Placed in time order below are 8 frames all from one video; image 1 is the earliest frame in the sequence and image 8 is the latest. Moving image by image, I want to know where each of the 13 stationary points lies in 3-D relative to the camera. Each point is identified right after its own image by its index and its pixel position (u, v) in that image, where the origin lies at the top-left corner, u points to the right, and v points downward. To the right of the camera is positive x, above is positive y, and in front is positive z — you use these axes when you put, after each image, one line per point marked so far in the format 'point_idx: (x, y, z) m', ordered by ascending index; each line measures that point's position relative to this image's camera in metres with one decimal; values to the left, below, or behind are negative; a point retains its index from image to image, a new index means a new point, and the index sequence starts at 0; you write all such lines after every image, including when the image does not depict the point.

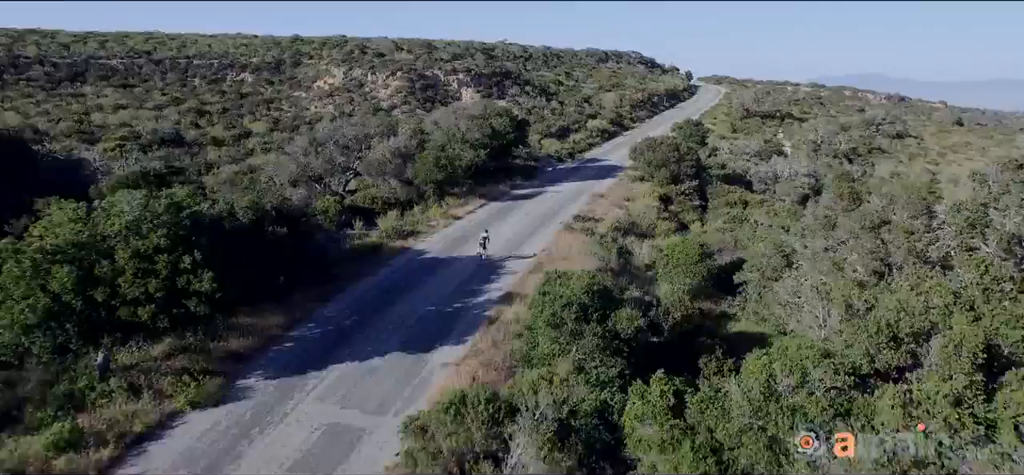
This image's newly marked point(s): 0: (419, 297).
0: (-2.7, -1.7, +18.3) m
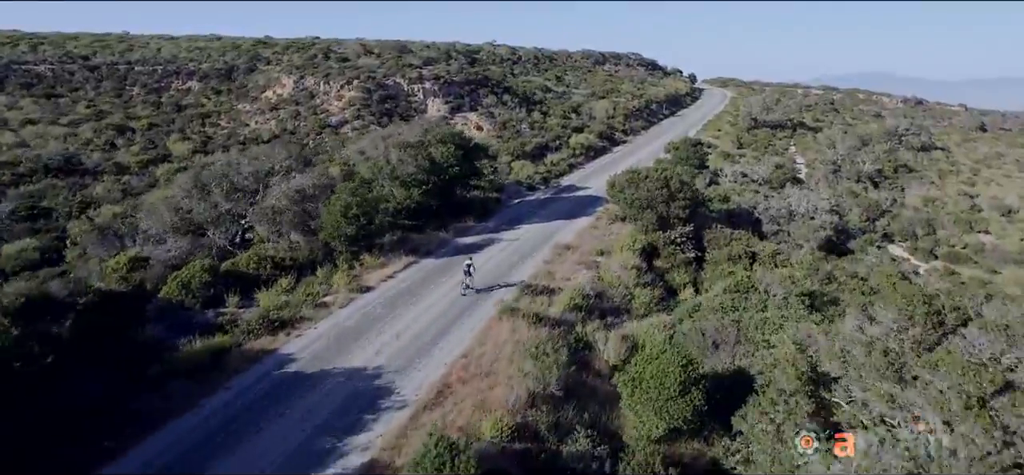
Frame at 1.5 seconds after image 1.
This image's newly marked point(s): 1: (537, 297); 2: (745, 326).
0: (-5.1, -4.2, +11.7) m
1: (+0.7, -1.9, +19.4) m
2: (+6.7, -2.5, +18.0) m
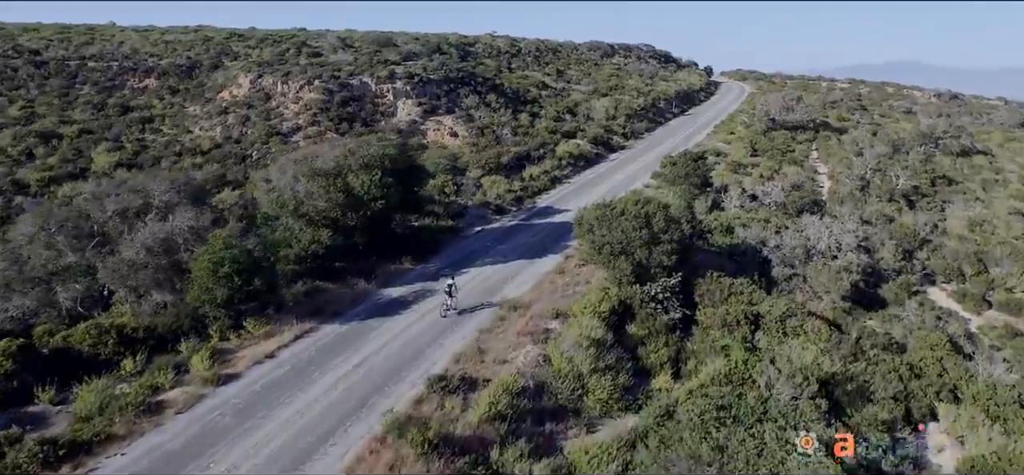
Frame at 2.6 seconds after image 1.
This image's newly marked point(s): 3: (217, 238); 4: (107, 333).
0: (-7.5, -6.0, +6.8) m
1: (-1.4, -3.6, +14.2) m
2: (+4.4, -4.4, +12.6) m
3: (-8.4, 0.0, +17.8) m
4: (-10.4, -2.5, +16.2) m
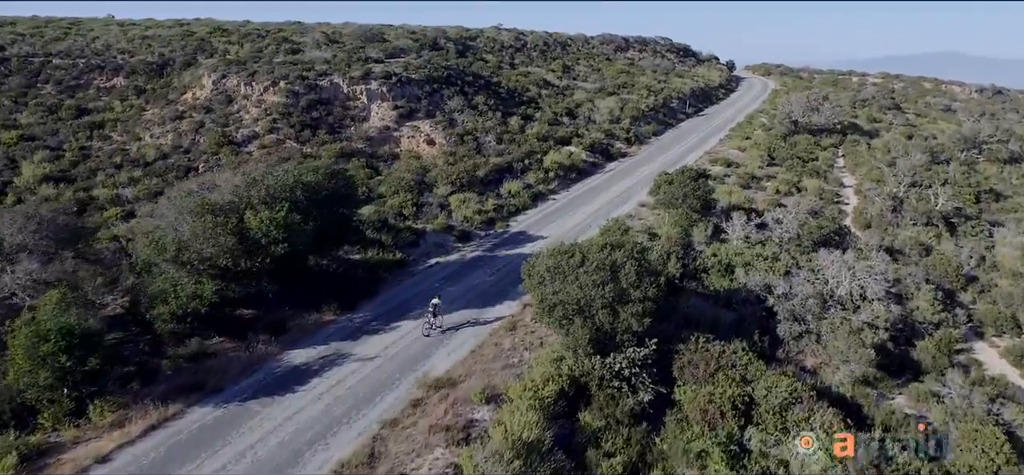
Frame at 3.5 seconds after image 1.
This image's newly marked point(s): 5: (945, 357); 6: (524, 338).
0: (-9.8, -7.5, +3.1) m
1: (-3.5, -5.1, +10.3) m
2: (+2.3, -5.9, +8.5) m
3: (-10.2, -1.4, +14.0) m
4: (-12.3, -3.8, +12.5) m
5: (+12.9, -3.6, +18.8) m
6: (+0.3, -2.7, +17.2) m
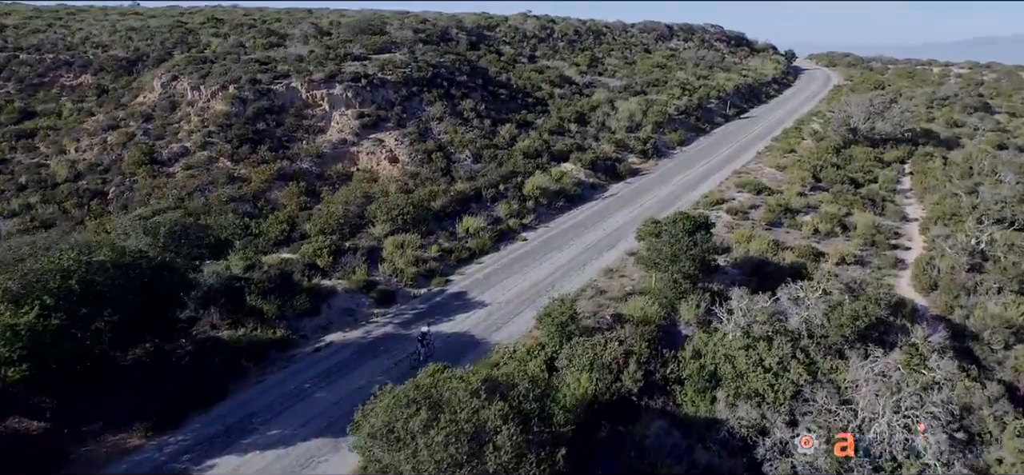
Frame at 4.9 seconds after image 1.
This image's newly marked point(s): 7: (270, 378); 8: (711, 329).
0: (-14.2, -9.9, -1.4) m
1: (-7.2, -7.4, +5.0) m
2: (-1.6, -8.5, +2.7) m
3: (-13.4, -3.4, +9.3) m
4: (-15.8, -5.8, +8.1) m
5: (+10.0, -6.2, +12.0) m
6: (-2.7, -5.0, +11.6) m
7: (-6.2, -3.6, +16.1) m
8: (+5.4, -2.5, +17.1) m
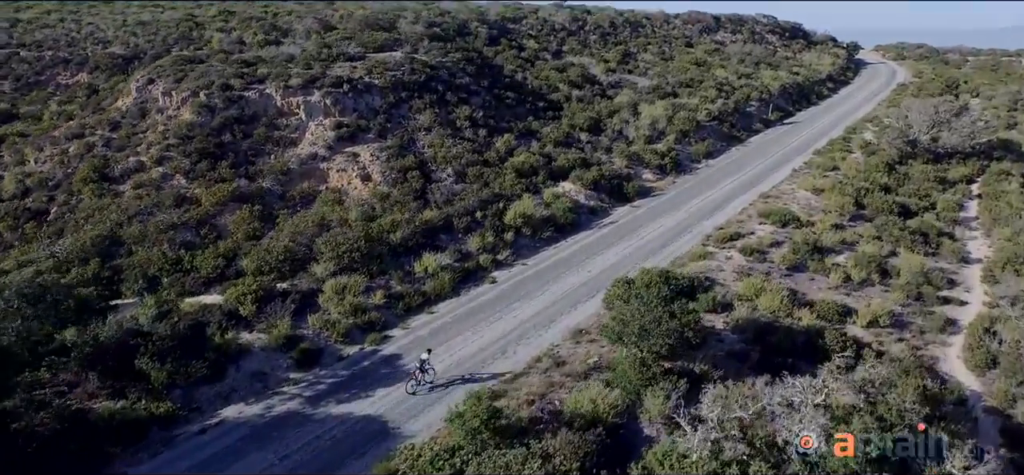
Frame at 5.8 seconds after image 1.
0: (-17.9, -11.5, -3.2) m
1: (-10.3, -9.1, +2.6) m
2: (-4.9, -10.4, -0.2) m
3: (-16.0, -4.8, +7.3) m
4: (-18.5, -7.2, +6.3) m
5: (+7.5, -8.2, +8.0) m
6: (-5.1, -6.7, +8.6) m
7: (-8.2, -5.1, +13.5) m
8: (+3.5, -4.3, +13.4) m
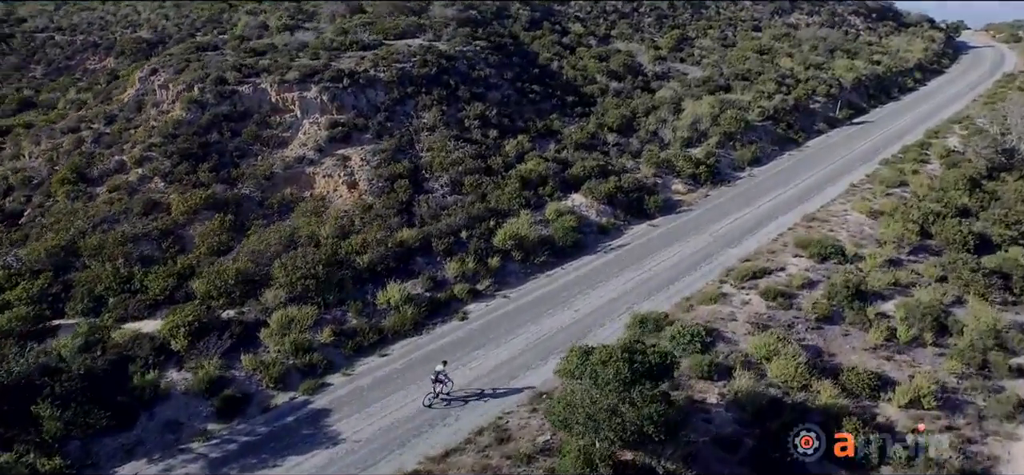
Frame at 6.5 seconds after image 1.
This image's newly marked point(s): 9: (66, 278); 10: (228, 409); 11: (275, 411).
0: (-21.9, -12.6, -3.2) m
1: (-13.5, -10.3, +1.6) m
2: (-8.6, -11.9, -1.7) m
3: (-18.5, -5.6, +6.7) m
4: (-21.2, -7.9, +6.1) m
5: (+4.7, -10.0, +4.9) m
6: (-7.7, -7.9, +6.9) m
7: (-10.1, -6.0, +11.9) m
8: (+1.5, -5.7, +10.6) m
9: (-14.1, -1.3, +19.9) m
10: (-7.0, -4.2, +15.6) m
11: (-5.9, -4.3, +15.8) m
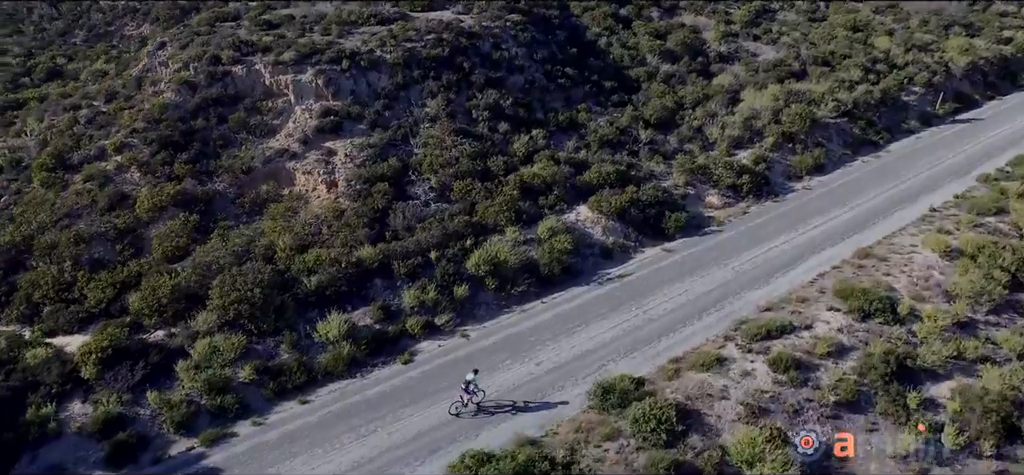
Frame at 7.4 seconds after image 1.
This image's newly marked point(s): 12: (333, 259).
0: (-26.7, -13.4, -1.9) m
1: (-17.6, -11.5, +1.5) m
2: (-13.3, -13.6, -2.3) m
3: (-21.6, -6.1, +6.9) m
4: (-24.4, -8.2, +6.9) m
5: (+0.9, -12.2, +2.3) m
6: (-10.9, -9.1, +5.8) m
7: (-12.5, -6.7, +11.0) m
8: (-1.2, -7.3, +8.0) m
9: (-15.1, -1.2, +19.0) m
10: (-8.8, -4.8, +14.1) m
11: (-7.7, -5.0, +14.1) m
12: (-5.4, -0.7, +19.0) m
